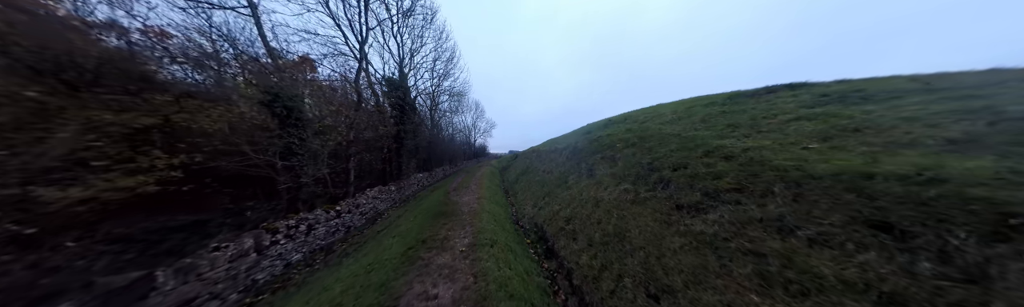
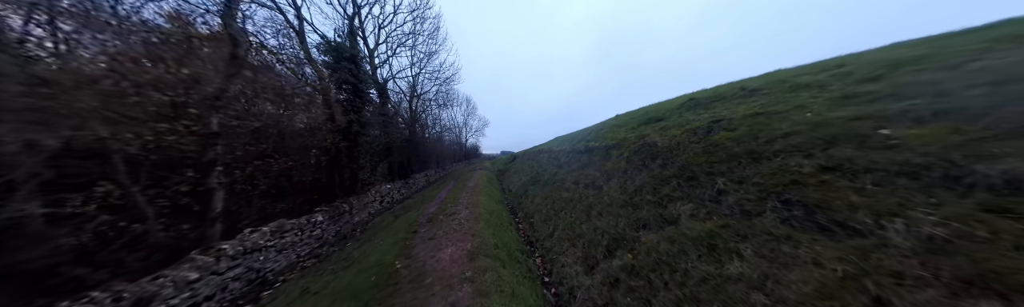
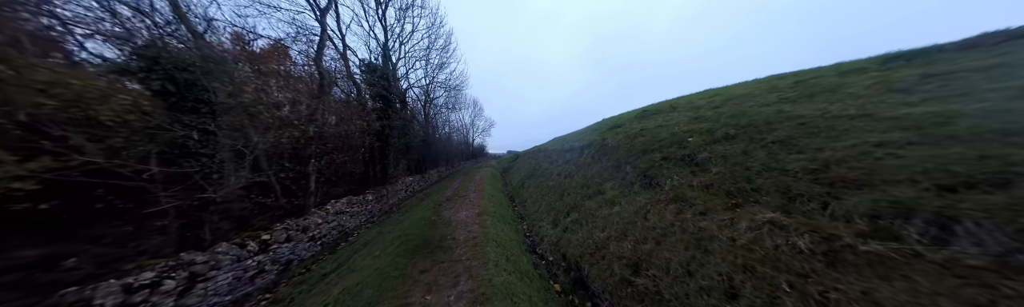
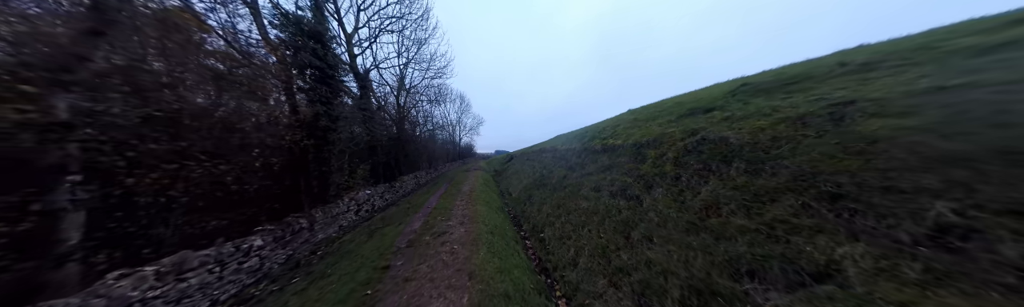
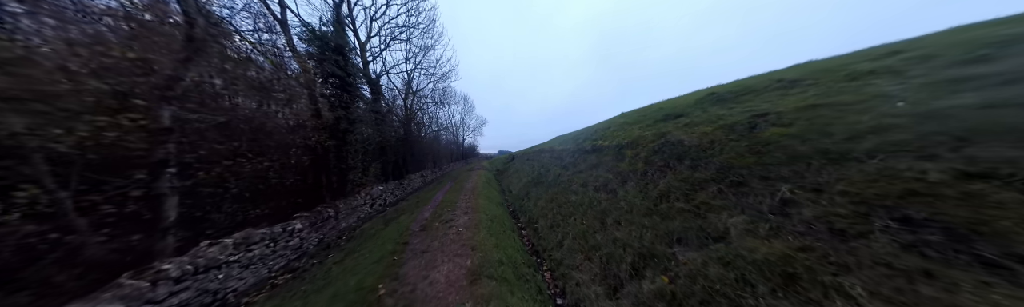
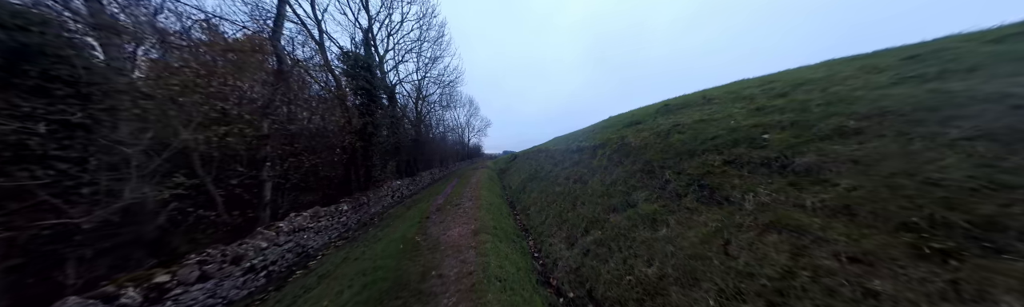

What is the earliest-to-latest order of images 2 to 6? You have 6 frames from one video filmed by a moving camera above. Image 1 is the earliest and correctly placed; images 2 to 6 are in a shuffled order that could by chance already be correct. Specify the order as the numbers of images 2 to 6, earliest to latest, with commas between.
3, 6, 2, 5, 4
